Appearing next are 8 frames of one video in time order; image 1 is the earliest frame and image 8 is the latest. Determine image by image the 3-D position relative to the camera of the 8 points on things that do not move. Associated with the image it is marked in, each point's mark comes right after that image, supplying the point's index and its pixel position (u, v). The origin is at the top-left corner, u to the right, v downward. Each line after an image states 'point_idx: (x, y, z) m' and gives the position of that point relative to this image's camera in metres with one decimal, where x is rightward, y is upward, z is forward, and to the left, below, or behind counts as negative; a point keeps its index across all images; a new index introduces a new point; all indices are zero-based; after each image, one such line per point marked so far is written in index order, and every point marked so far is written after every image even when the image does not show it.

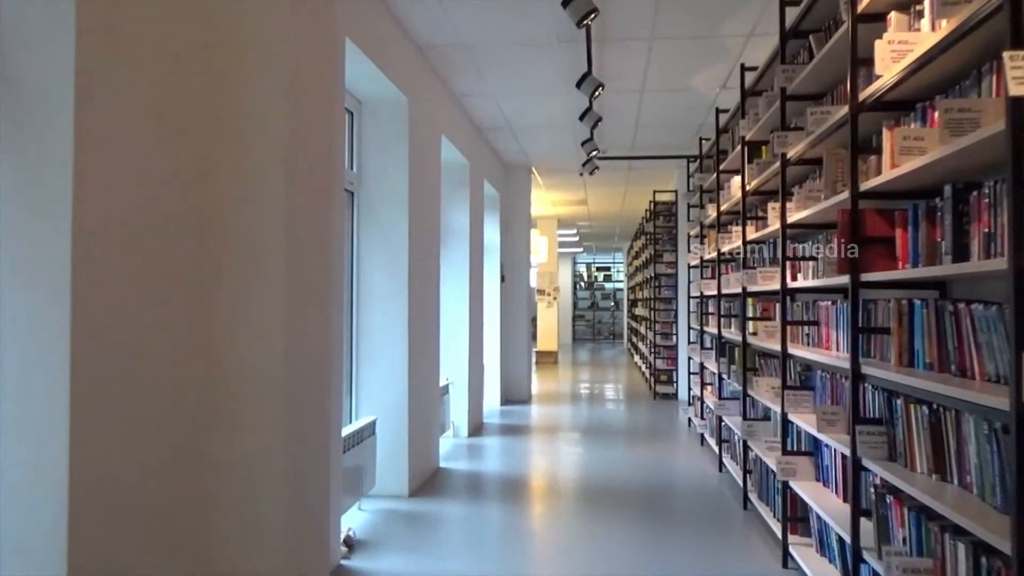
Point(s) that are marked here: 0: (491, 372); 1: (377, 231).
0: (-0.3, -1.0, +8.7) m
1: (-0.9, +0.4, +4.7) m
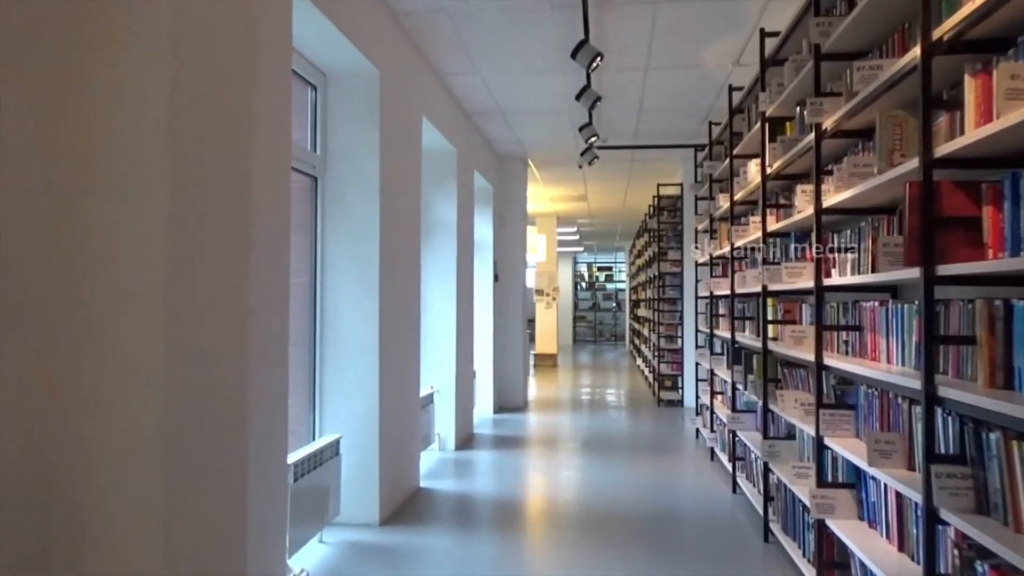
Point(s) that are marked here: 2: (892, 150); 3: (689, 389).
0: (-0.3, -1.0, +8.1) m
1: (-0.9, +0.4, +4.1) m
2: (+1.2, +0.4, +2.3) m
3: (+2.1, -1.2, +8.5) m
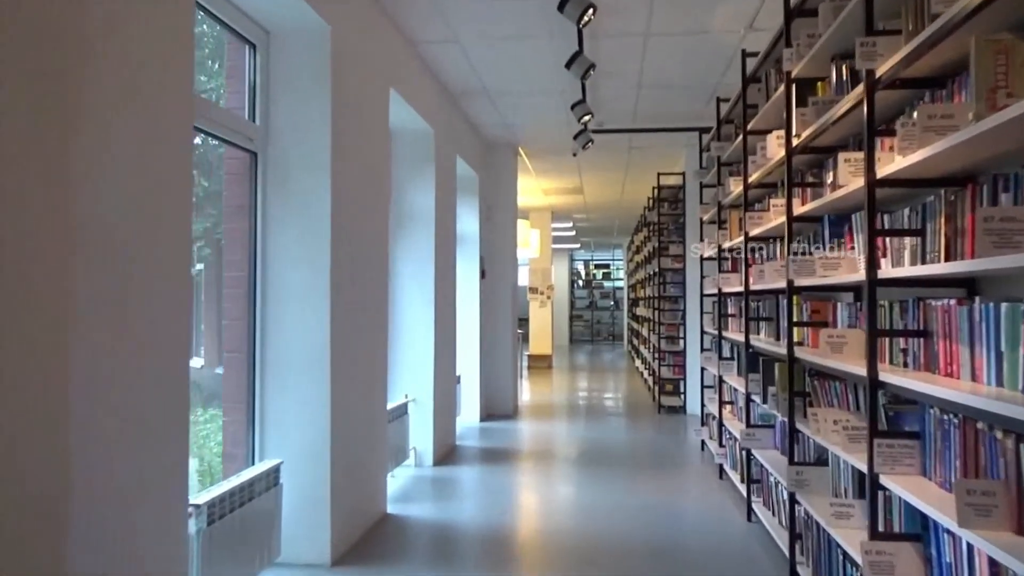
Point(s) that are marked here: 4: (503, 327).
0: (-0.5, -1.0, +7.5) m
1: (-1.1, +0.4, +3.5) m
2: (+1.1, +0.5, +1.6) m
3: (+2.0, -1.2, +7.9) m
4: (-0.1, -0.4, +8.0) m
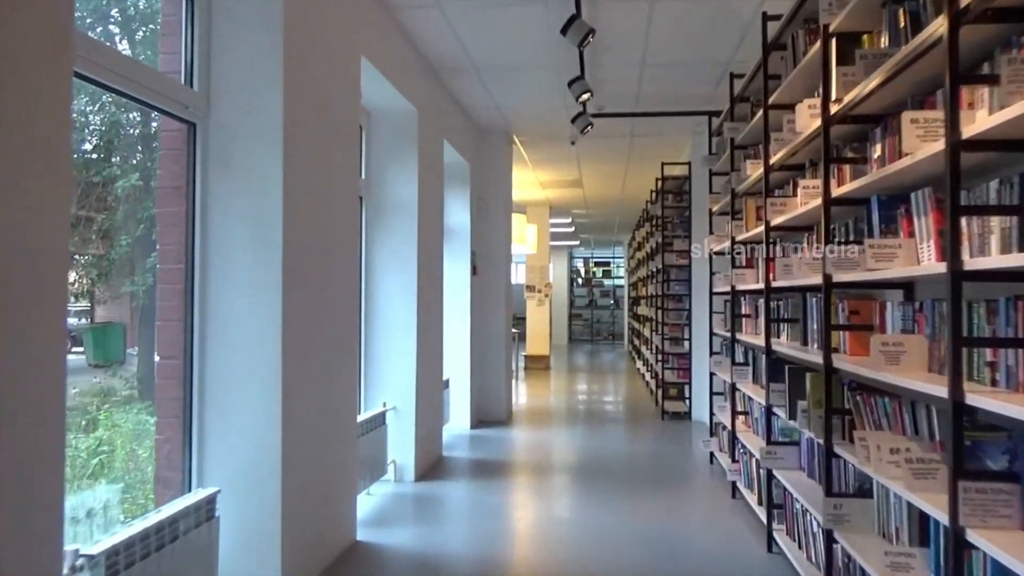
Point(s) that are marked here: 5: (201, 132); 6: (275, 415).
0: (-0.5, -1.0, +6.9) m
1: (-1.1, +0.4, +2.9) m
2: (+1.0, +0.5, +1.1) m
3: (+1.9, -1.1, +7.4) m
4: (-0.2, -0.4, +7.5) m
5: (-1.3, +0.6, +2.9) m
6: (-1.0, -0.5, +2.9) m
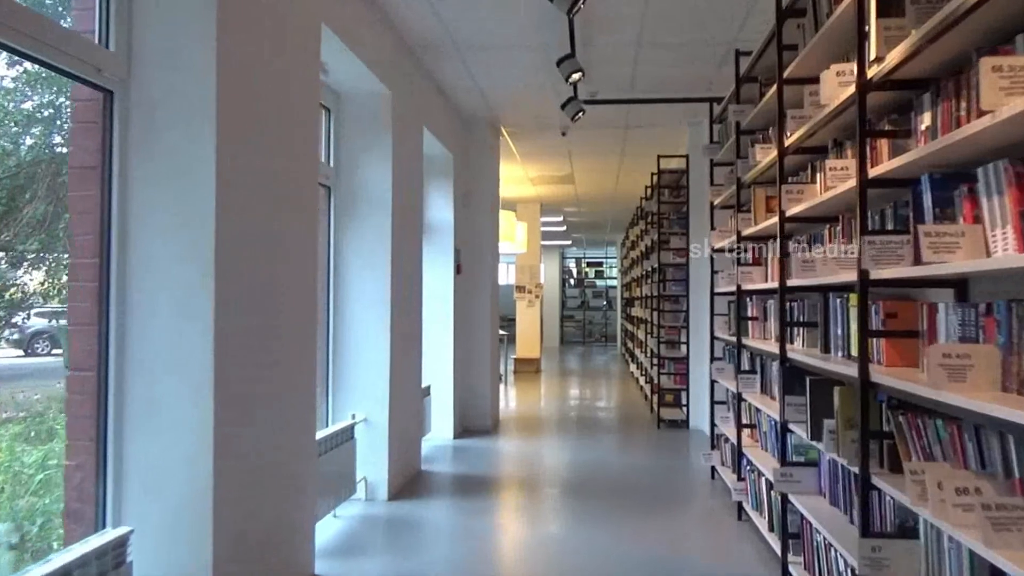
0: (-0.7, -1.0, +6.5) m
1: (-1.2, +0.4, +2.5) m
2: (+1.0, +0.5, +0.7) m
3: (+1.8, -1.1, +7.0) m
4: (-0.3, -0.4, +7.0) m
5: (-1.4, +0.6, +2.5) m
6: (-1.0, -0.5, +2.4) m
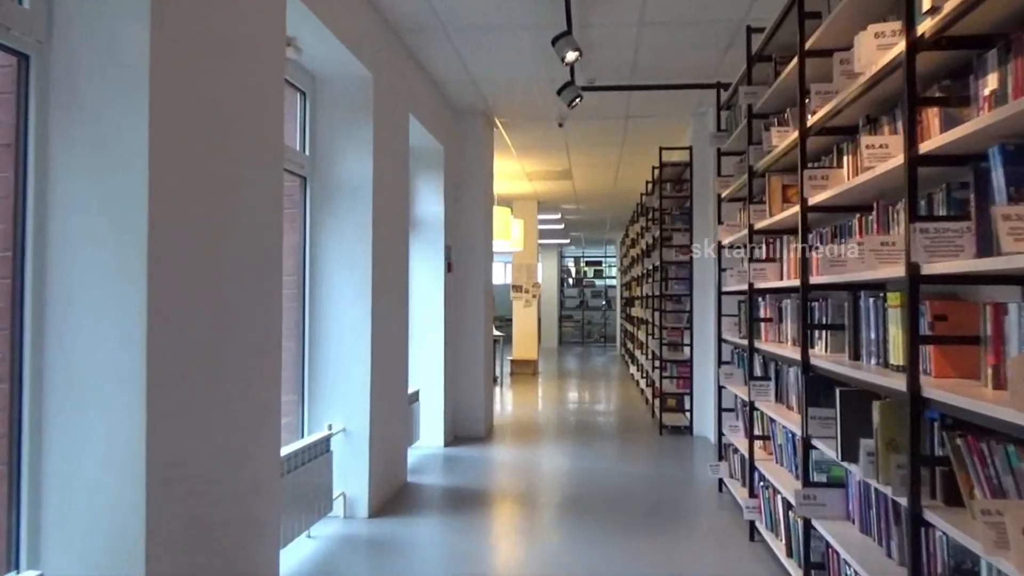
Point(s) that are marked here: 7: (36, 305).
0: (-0.7, -1.0, +6.1) m
1: (-1.3, +0.4, +2.1) m
2: (+0.9, +0.5, +0.3) m
3: (+1.8, -1.1, +6.6) m
4: (-0.4, -0.4, +6.7) m
5: (-1.4, +0.6, +2.1) m
6: (-1.1, -0.5, +2.1) m
7: (-1.4, 0.0, +2.1) m
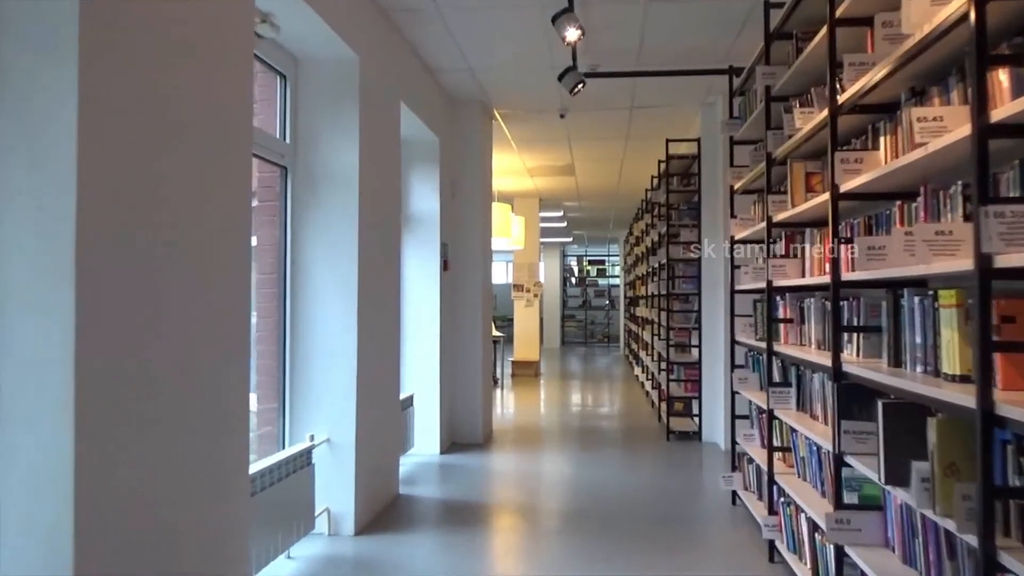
0: (-0.7, -1.0, +5.8) m
1: (-1.3, +0.4, +1.8) m
2: (+0.9, +0.5, 0.0) m
3: (+1.8, -1.1, +6.3) m
4: (-0.4, -0.4, +6.4) m
5: (-1.4, +0.7, +1.8) m
6: (-1.1, -0.5, +1.8) m
7: (-1.4, 0.0, +1.8) m
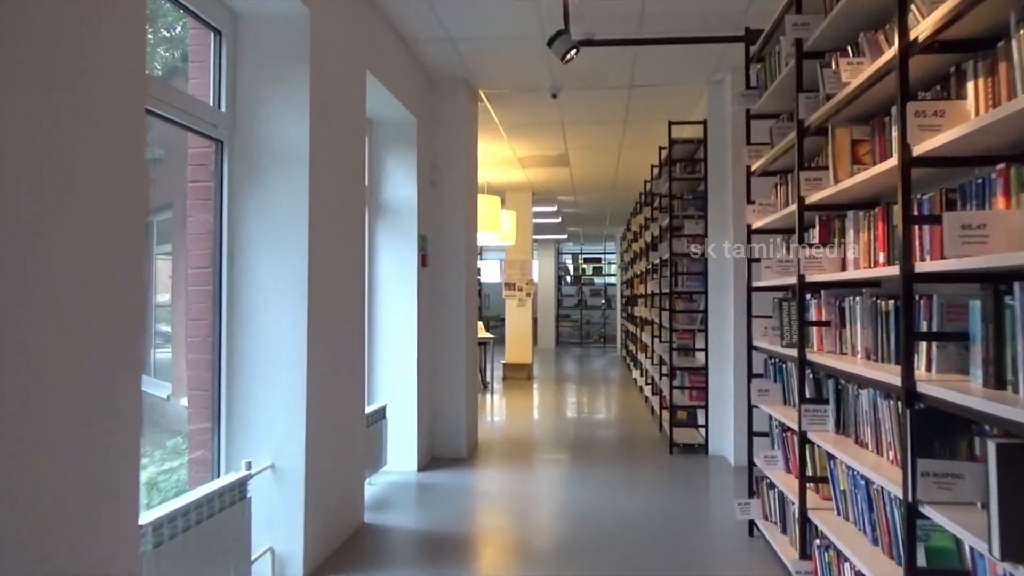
0: (-0.8, -0.9, +5.2) m
1: (-1.4, +0.4, +1.2) m
2: (+0.8, +0.5, -0.6) m
3: (+1.7, -1.1, +5.7) m
4: (-0.5, -0.4, +5.7) m
5: (-1.5, +0.7, +1.2) m
6: (-1.2, -0.5, +1.2) m
7: (-1.5, 0.0, +1.2) m
